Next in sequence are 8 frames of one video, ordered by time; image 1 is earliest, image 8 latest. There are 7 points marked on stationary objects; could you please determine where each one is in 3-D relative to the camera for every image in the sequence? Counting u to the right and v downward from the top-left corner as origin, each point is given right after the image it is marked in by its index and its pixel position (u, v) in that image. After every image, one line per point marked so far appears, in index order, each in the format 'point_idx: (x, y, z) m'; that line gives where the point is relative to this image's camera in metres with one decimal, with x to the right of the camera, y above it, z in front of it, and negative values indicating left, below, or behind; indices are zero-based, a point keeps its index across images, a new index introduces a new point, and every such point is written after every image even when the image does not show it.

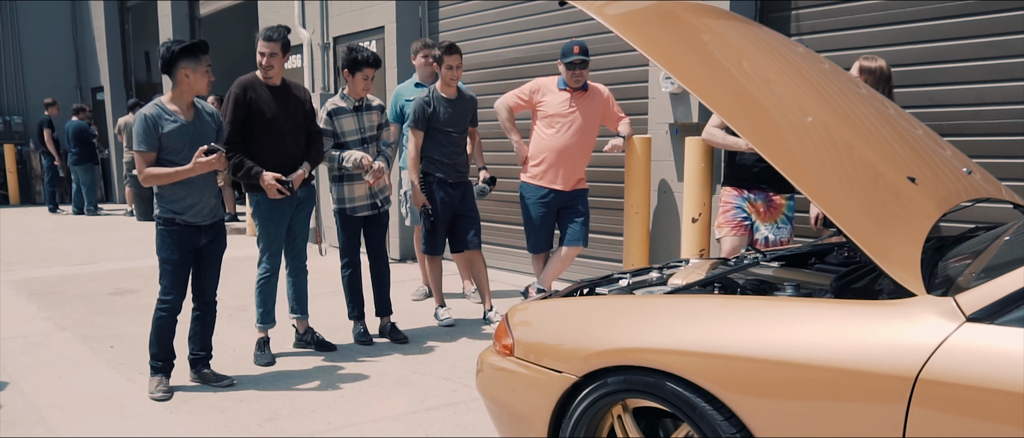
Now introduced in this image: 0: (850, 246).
0: (+1.3, -0.1, +3.2) m
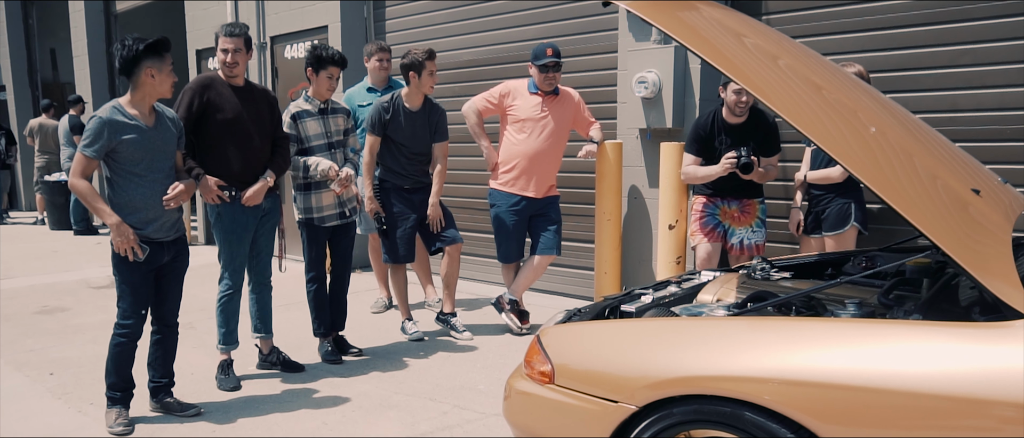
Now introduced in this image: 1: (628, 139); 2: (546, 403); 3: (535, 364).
0: (+1.4, -0.1, +3.1) m
1: (+0.8, +0.5, +5.5) m
2: (+0.1, -0.5, +2.3) m
3: (+0.1, -0.4, +2.5) m
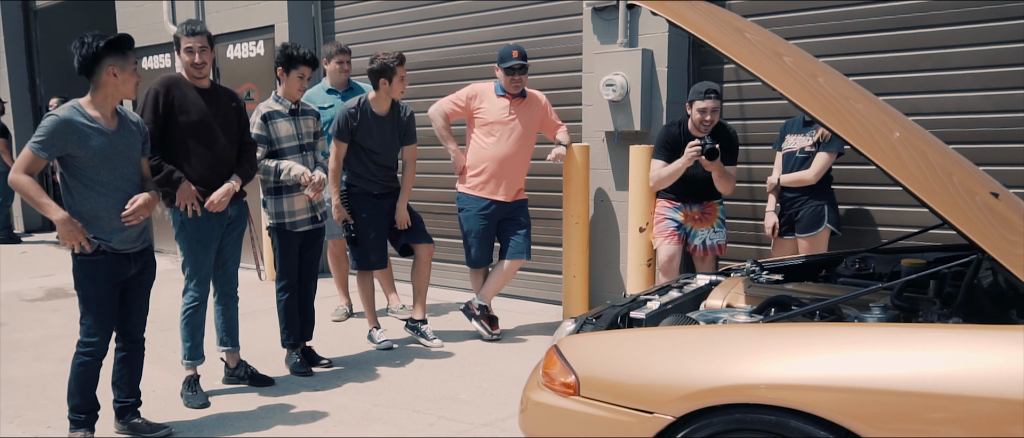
0: (+1.3, -0.1, +3.2) m
1: (+0.6, +0.5, +5.5) m
2: (+0.2, -0.5, +2.3) m
3: (+0.1, -0.5, +2.4) m
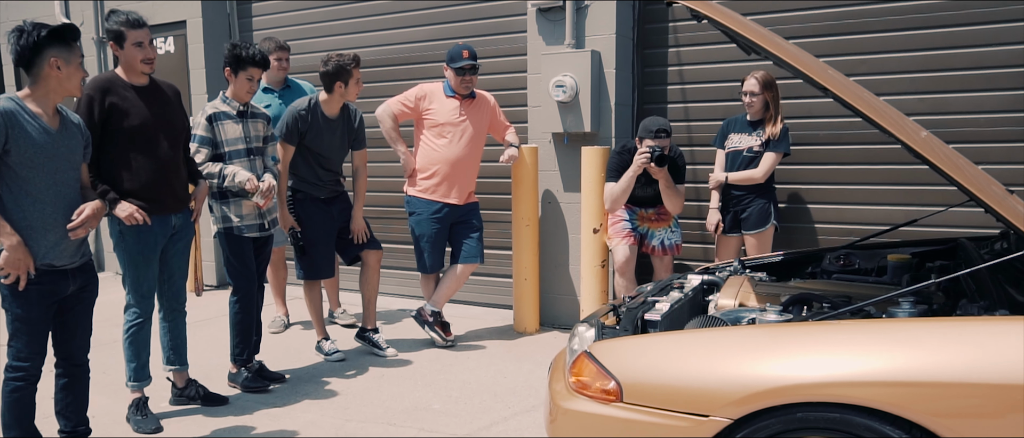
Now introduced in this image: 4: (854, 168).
0: (+1.3, -0.1, +3.3) m
1: (+0.2, +0.5, +5.5) m
2: (+0.3, -0.6, +2.2) m
3: (+0.2, -0.5, +2.3) m
4: (+2.0, +0.3, +4.9) m
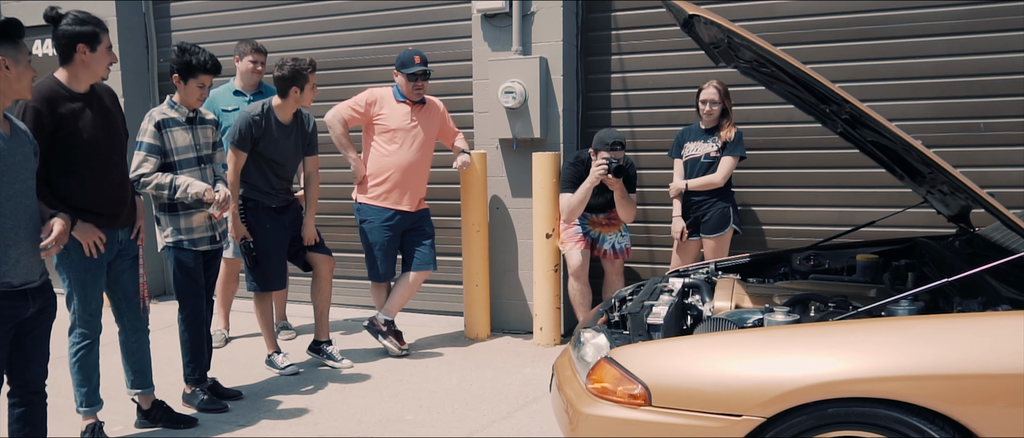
0: (+1.3, -0.1, +3.4) m
1: (-0.2, +0.5, +5.5) m
2: (+0.4, -0.6, +2.2) m
3: (+0.3, -0.5, +2.3) m
4: (+1.7, +0.3, +5.1) m
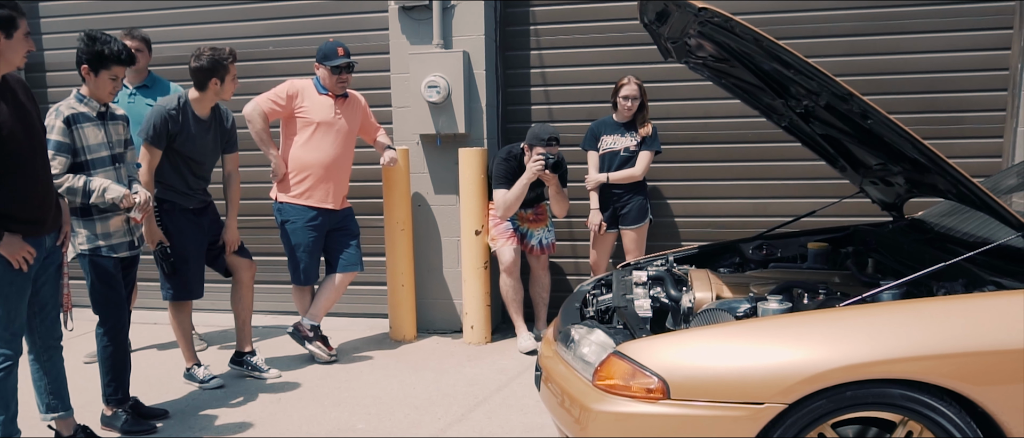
0: (+1.1, -0.1, +3.5) m
1: (-0.7, +0.5, +5.3) m
2: (+0.4, -0.5, +2.2) m
3: (+0.3, -0.5, +2.3) m
4: (+1.3, +0.3, +5.3) m
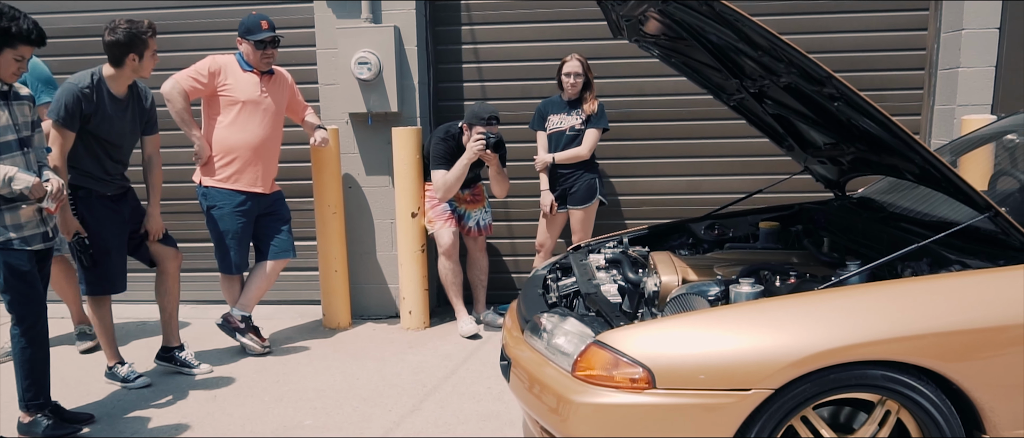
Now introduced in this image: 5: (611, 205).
0: (+0.9, 0.0, +3.6) m
1: (-1.1, +0.6, +5.1) m
2: (+0.4, -0.5, +2.2) m
3: (+0.3, -0.4, +2.3) m
4: (+0.8, +0.5, +5.3) m
5: (+0.6, +0.1, +5.4) m
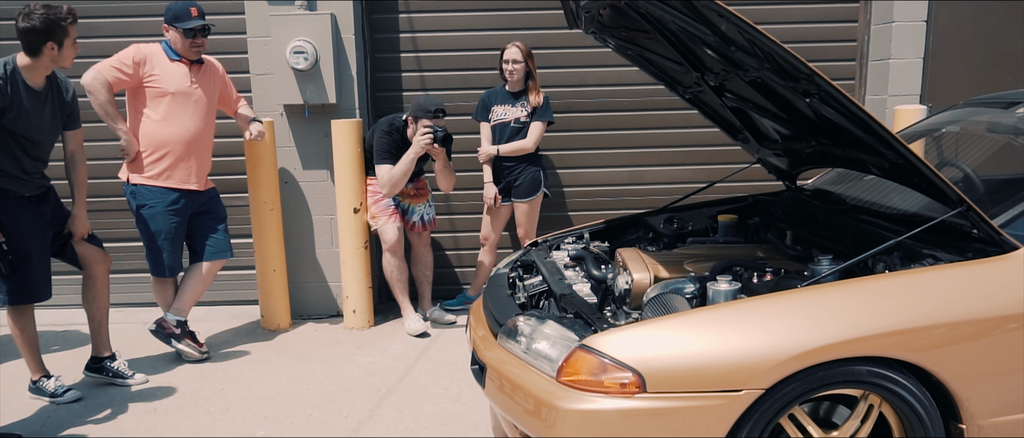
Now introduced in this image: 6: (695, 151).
0: (+0.7, 0.0, +3.6) m
1: (-1.4, +0.6, +4.9) m
2: (+0.4, -0.5, +2.2) m
3: (+0.2, -0.4, +2.2) m
4: (+0.5, +0.5, +5.3) m
5: (+0.3, +0.1, +5.3) m
6: (+1.2, +0.4, +5.3) m
